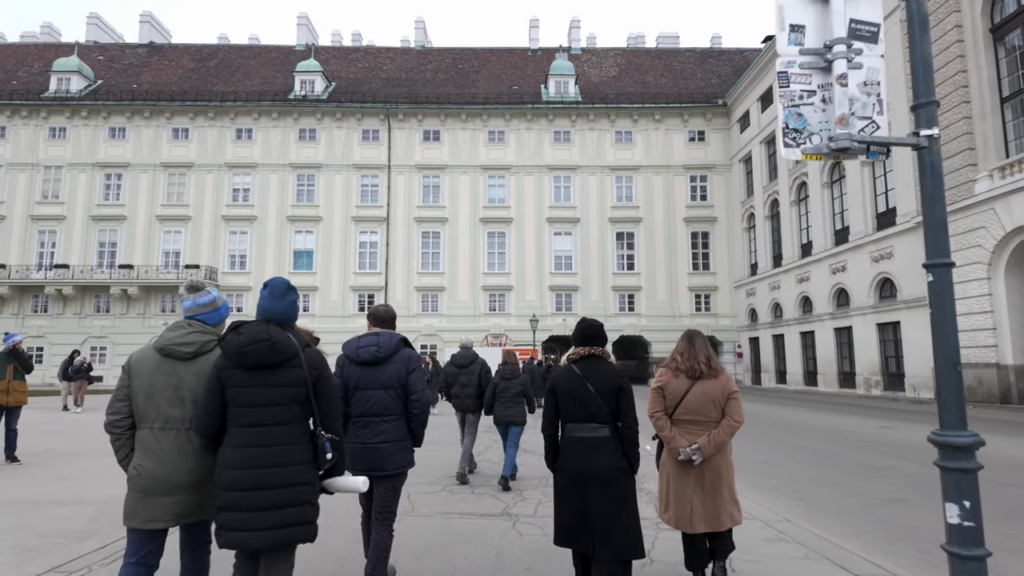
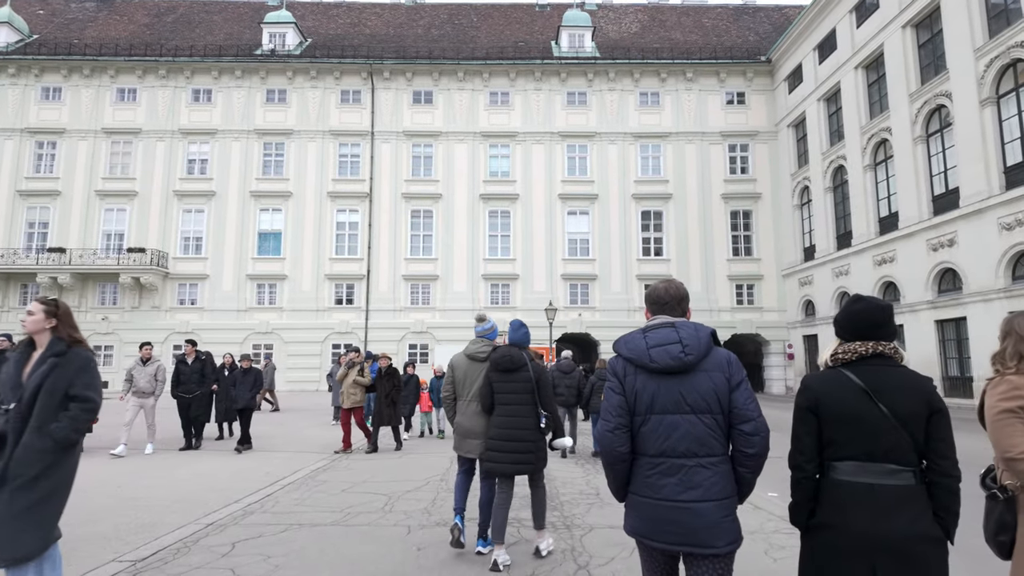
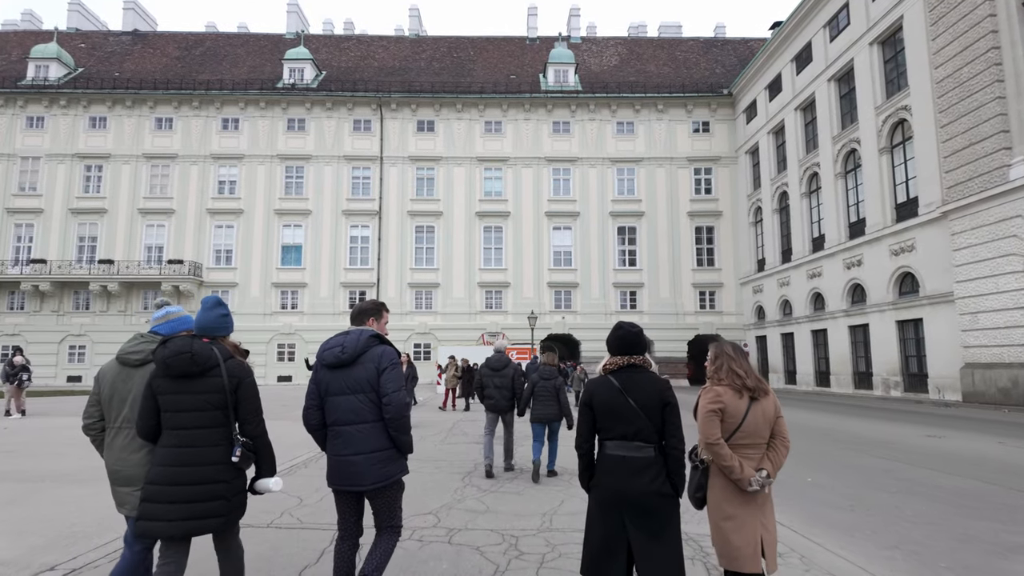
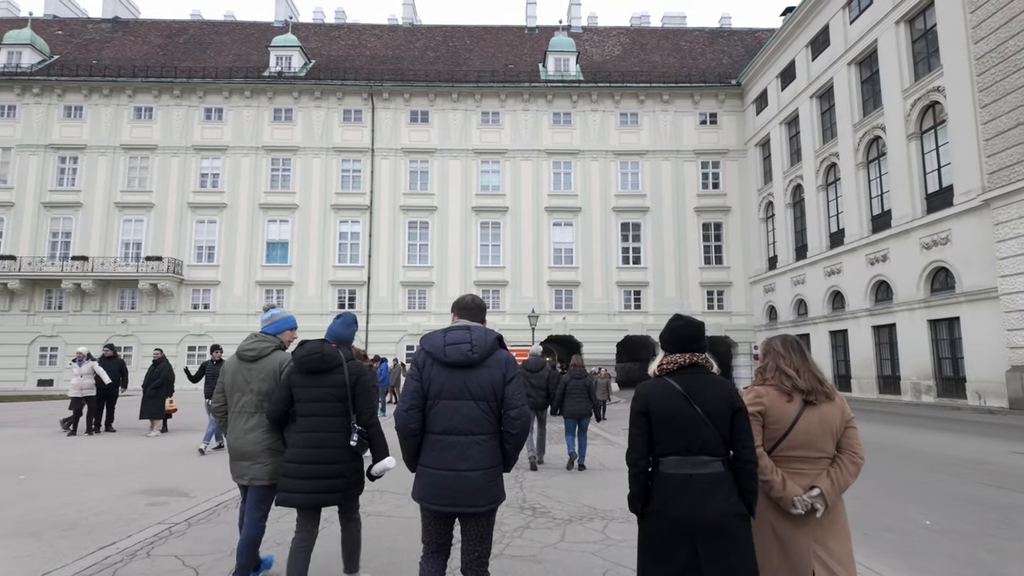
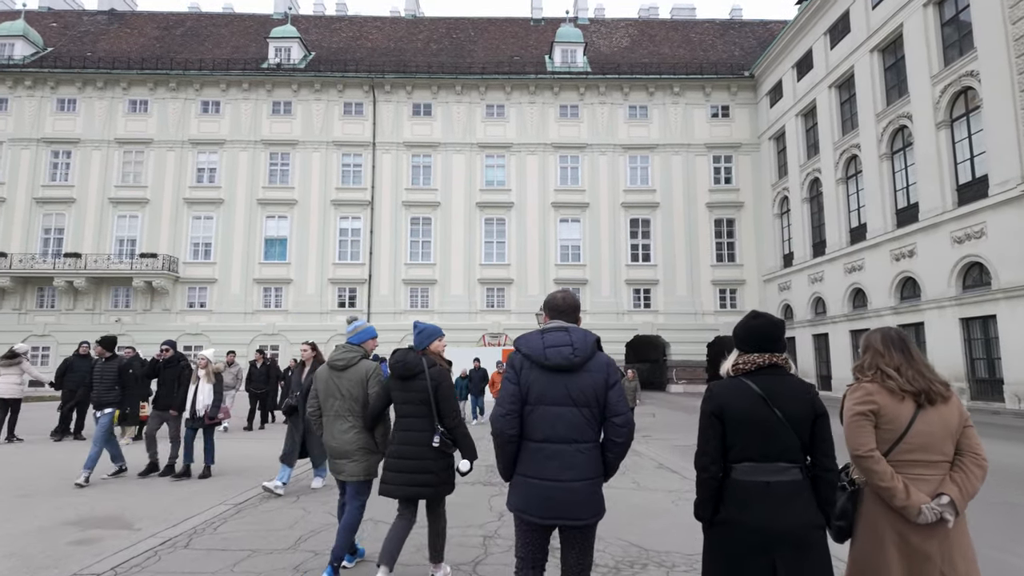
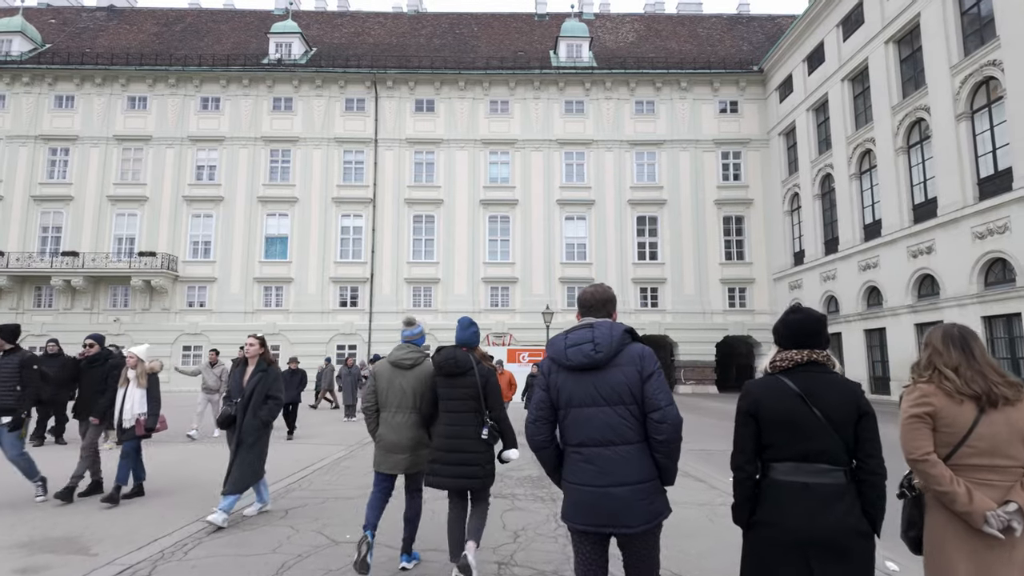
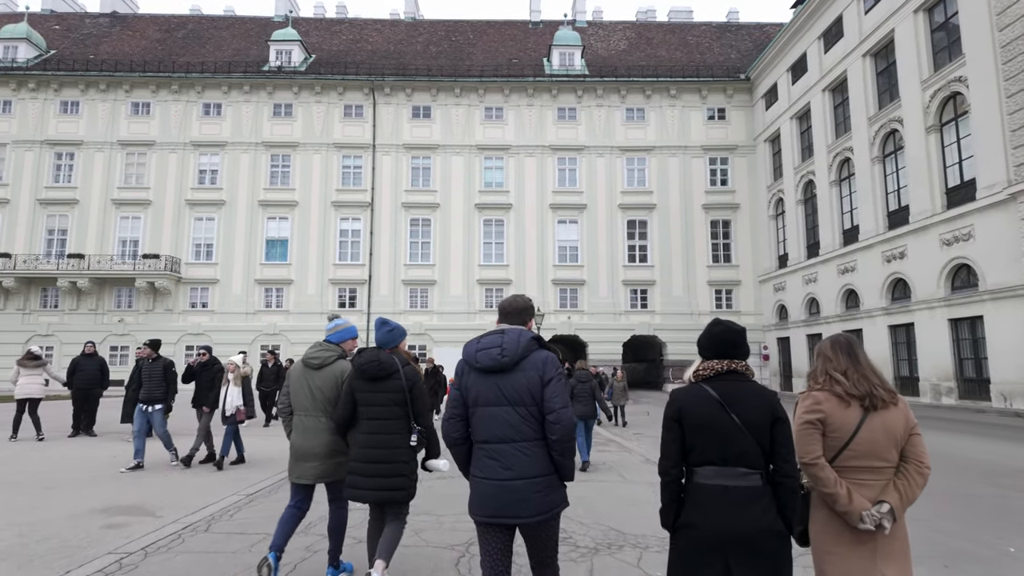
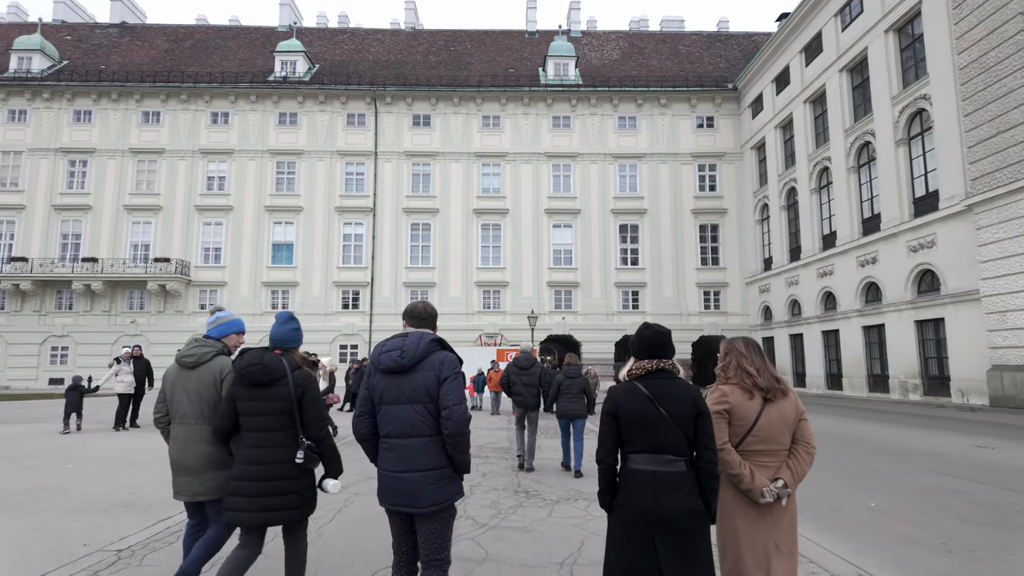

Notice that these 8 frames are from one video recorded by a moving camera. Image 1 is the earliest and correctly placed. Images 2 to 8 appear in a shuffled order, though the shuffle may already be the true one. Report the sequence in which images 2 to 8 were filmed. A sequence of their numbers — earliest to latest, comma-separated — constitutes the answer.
3, 8, 4, 7, 5, 6, 2
